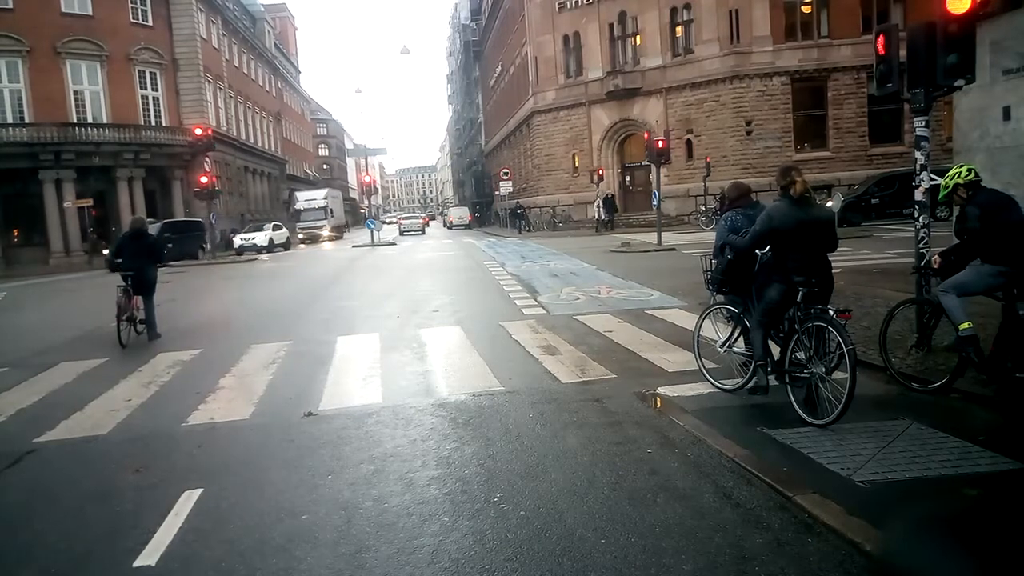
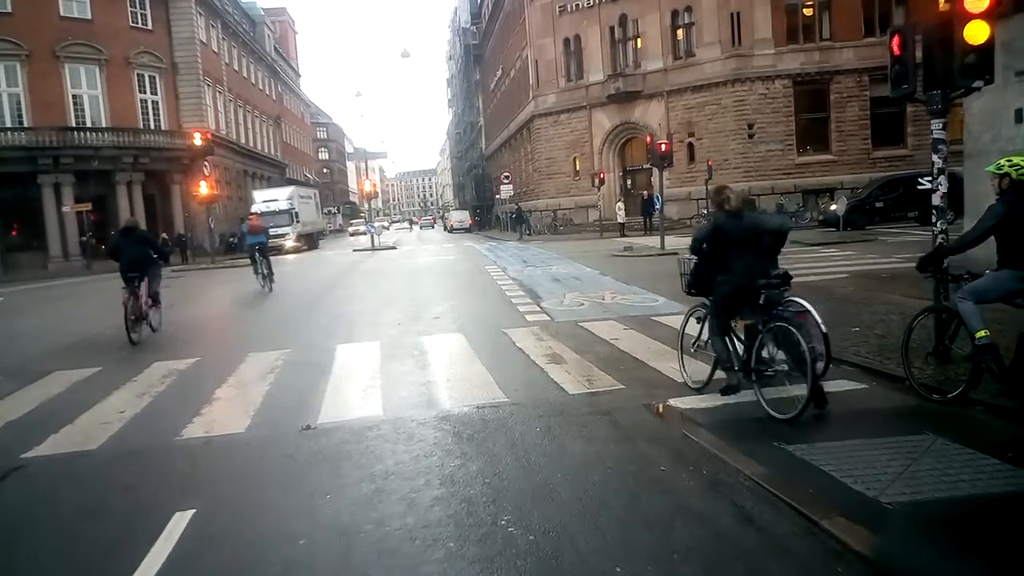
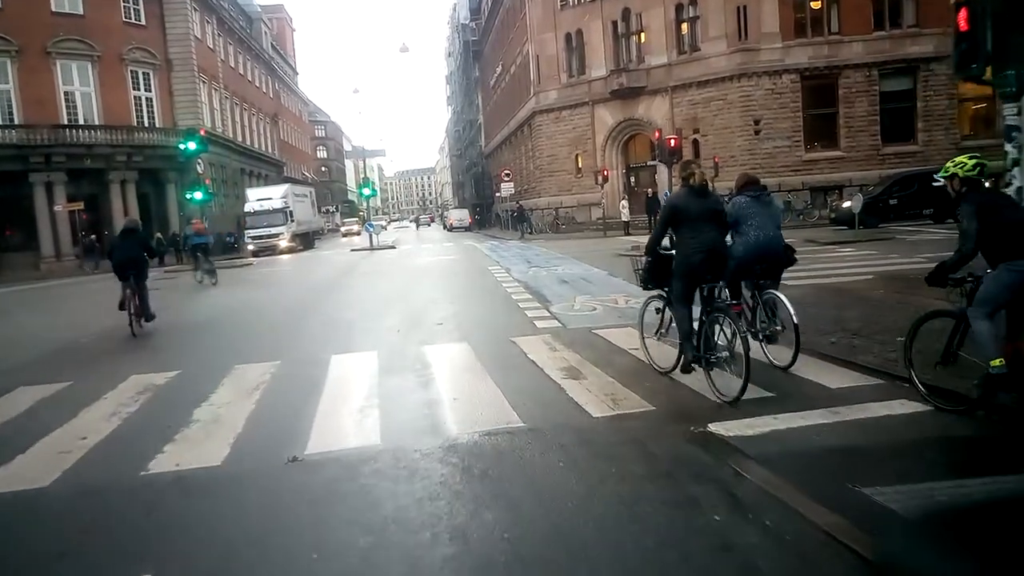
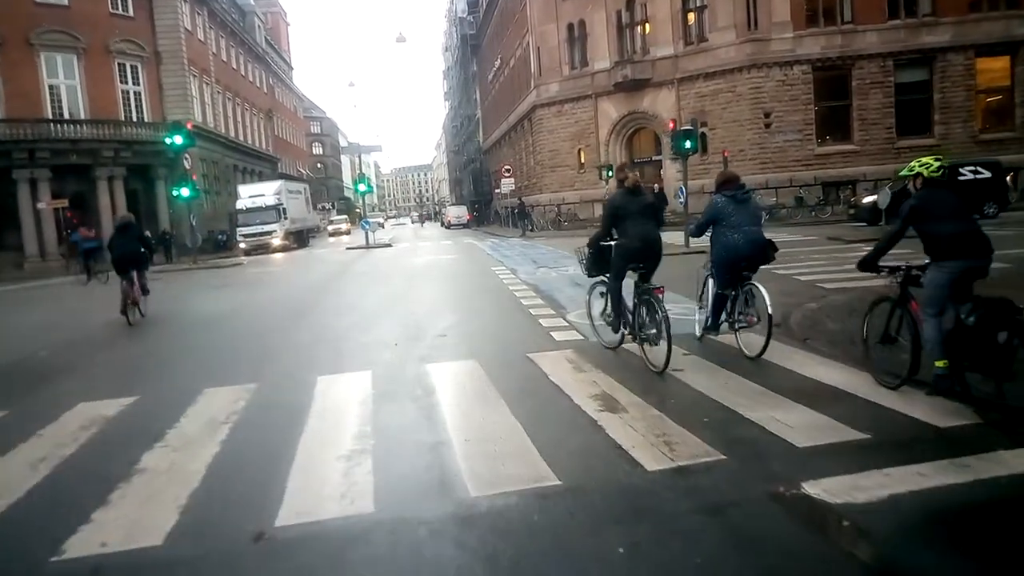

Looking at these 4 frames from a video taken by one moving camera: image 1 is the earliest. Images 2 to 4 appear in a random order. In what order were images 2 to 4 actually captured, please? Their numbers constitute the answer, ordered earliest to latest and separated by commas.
2, 3, 4
